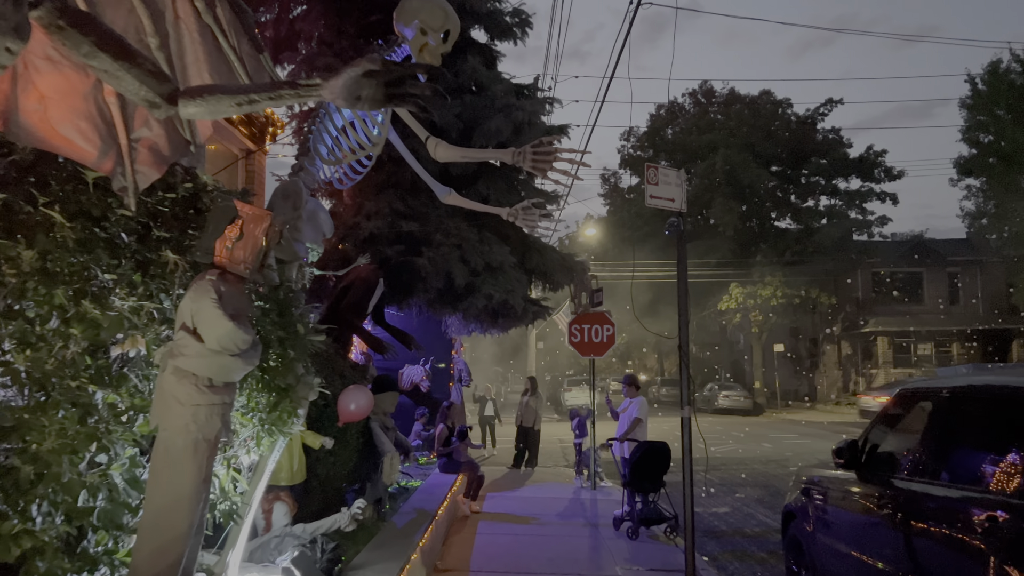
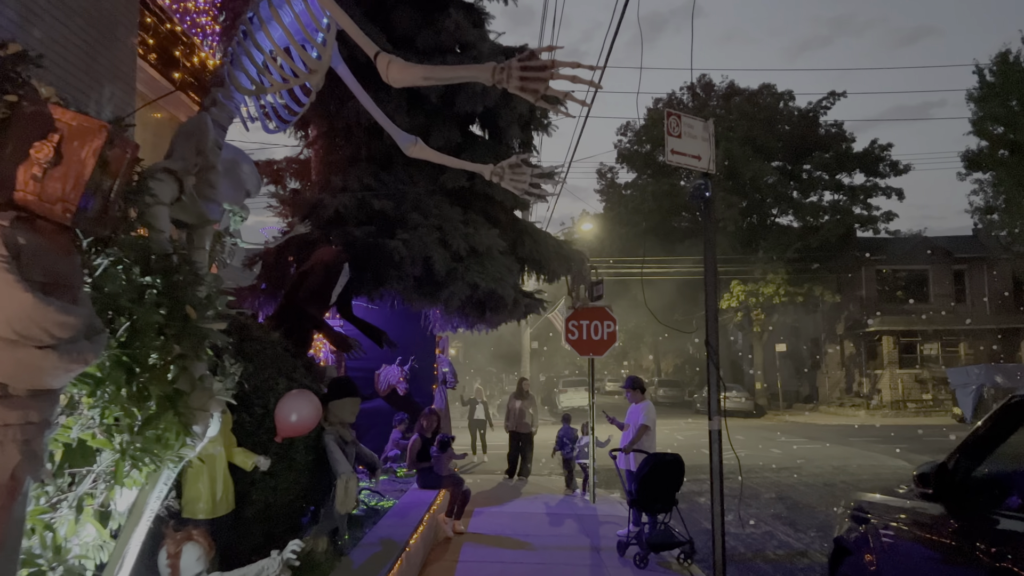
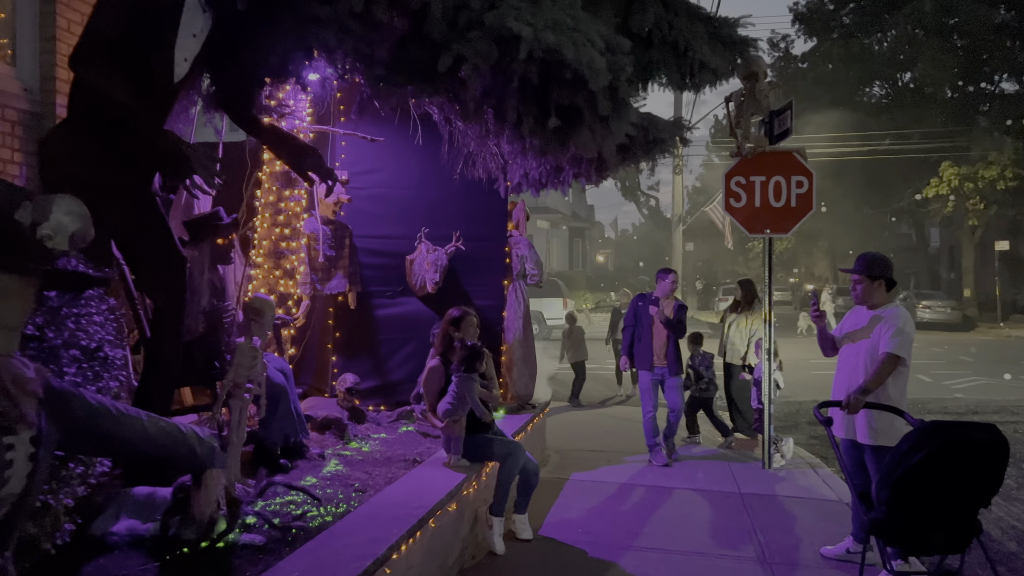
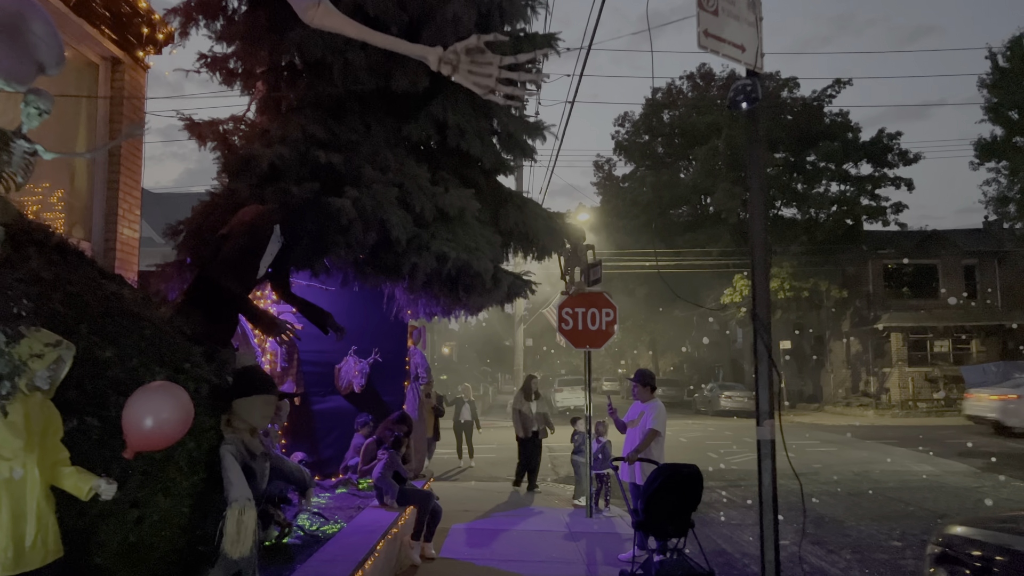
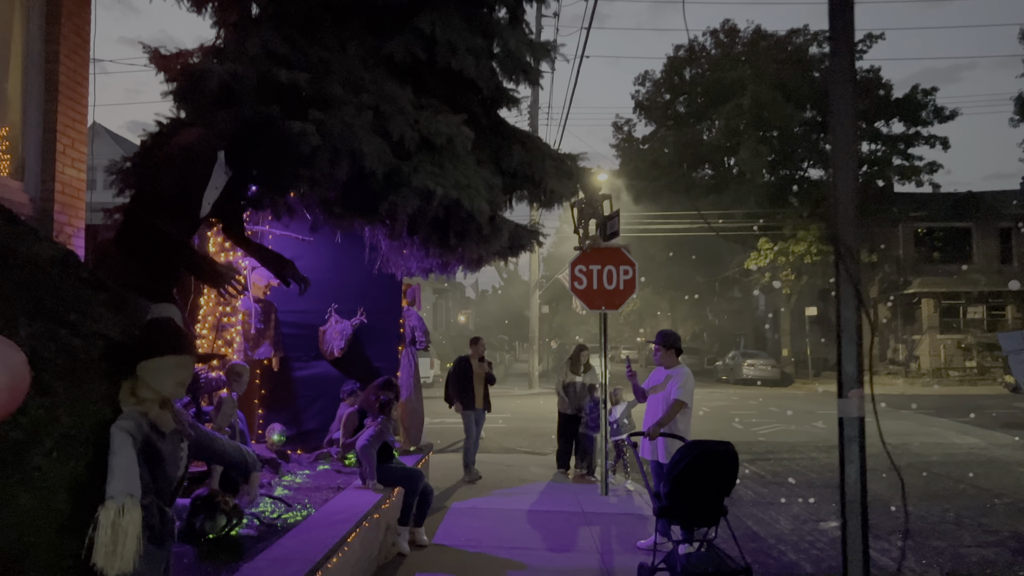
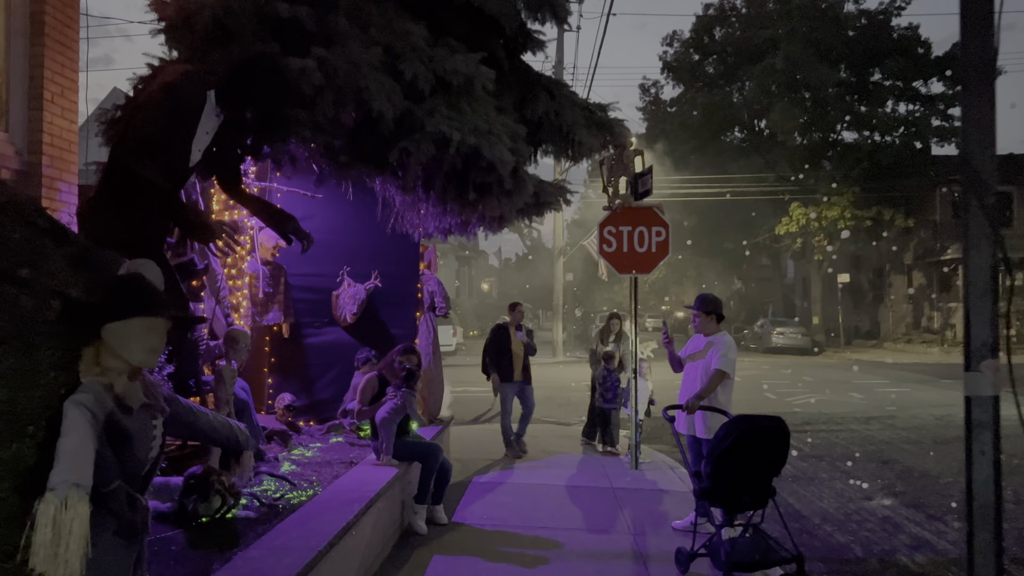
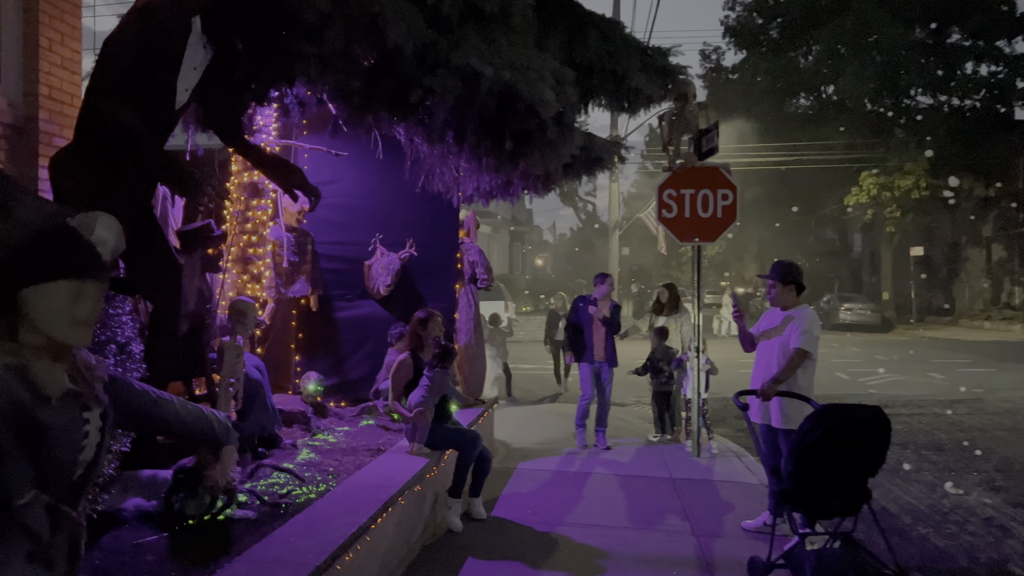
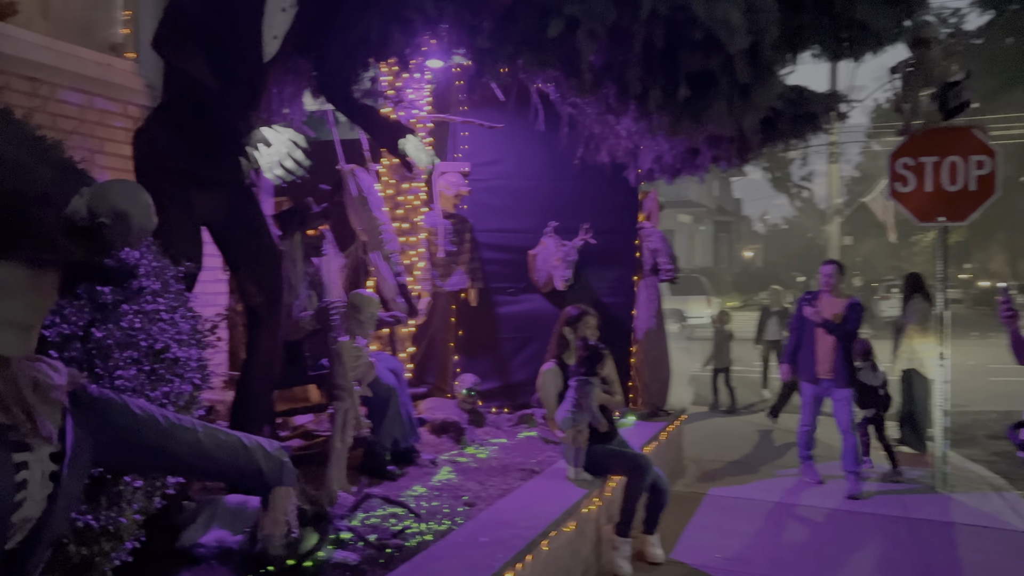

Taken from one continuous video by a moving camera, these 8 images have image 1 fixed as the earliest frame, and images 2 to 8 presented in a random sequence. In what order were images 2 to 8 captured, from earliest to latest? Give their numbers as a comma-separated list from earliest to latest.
2, 4, 5, 6, 7, 3, 8
